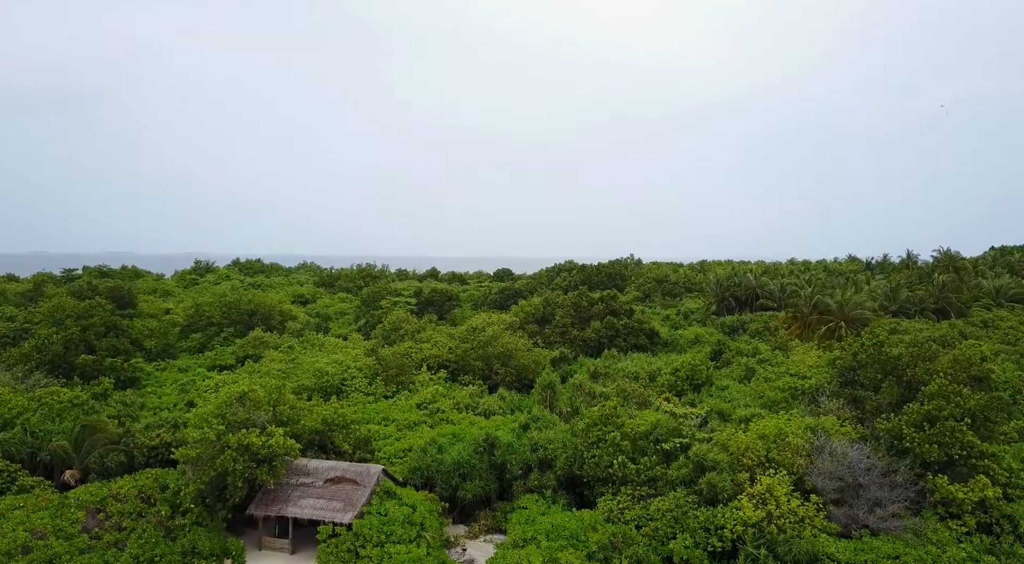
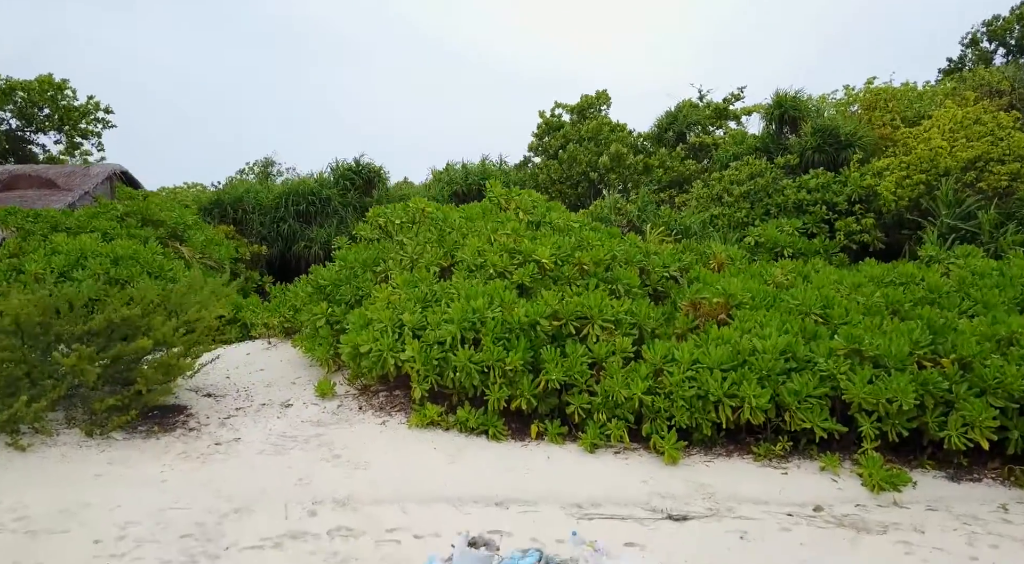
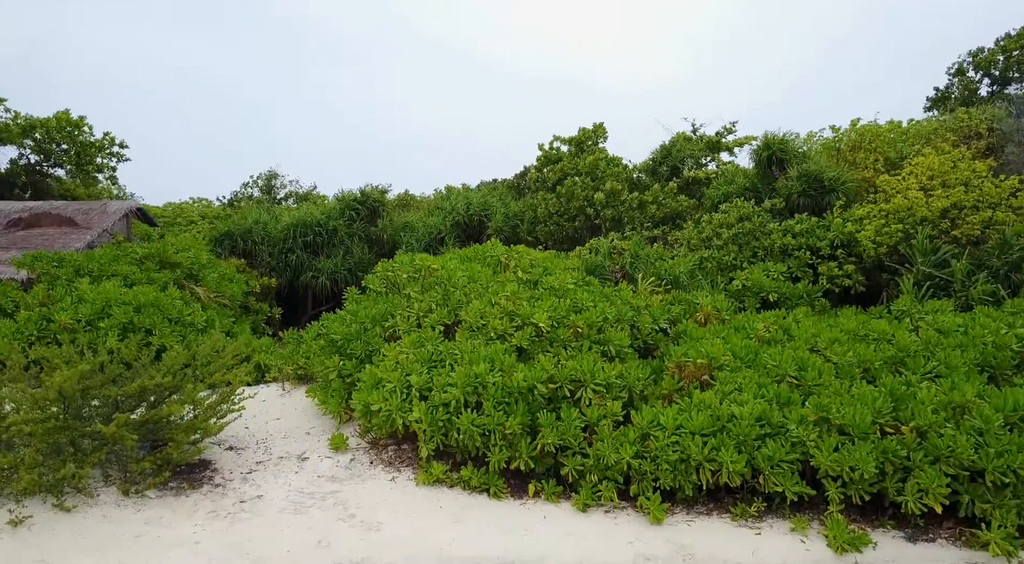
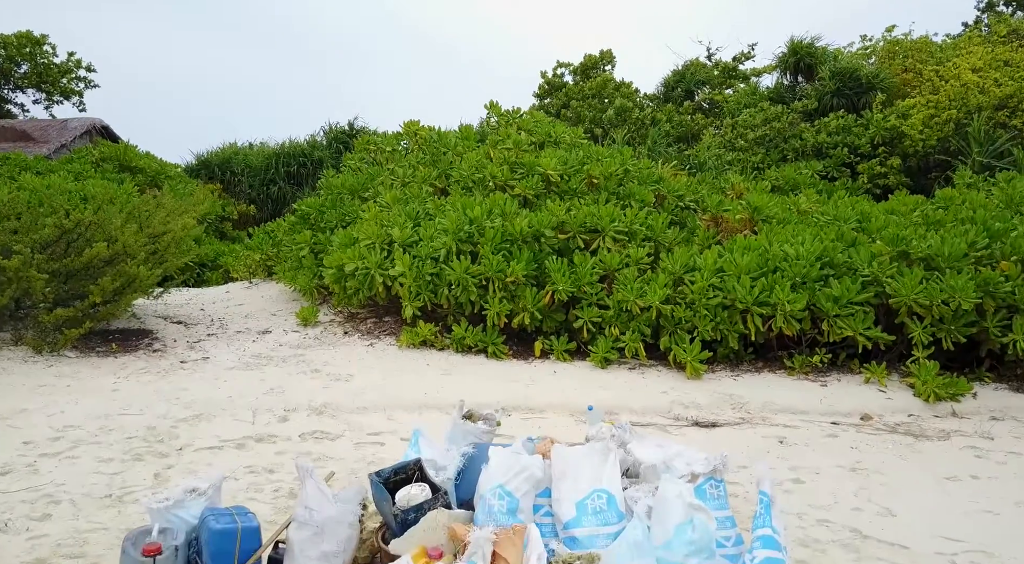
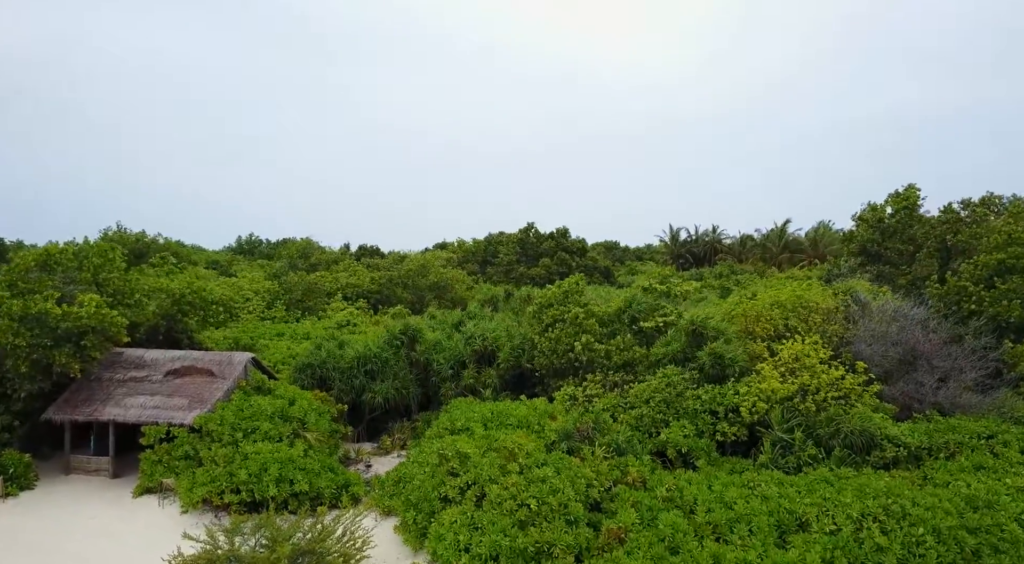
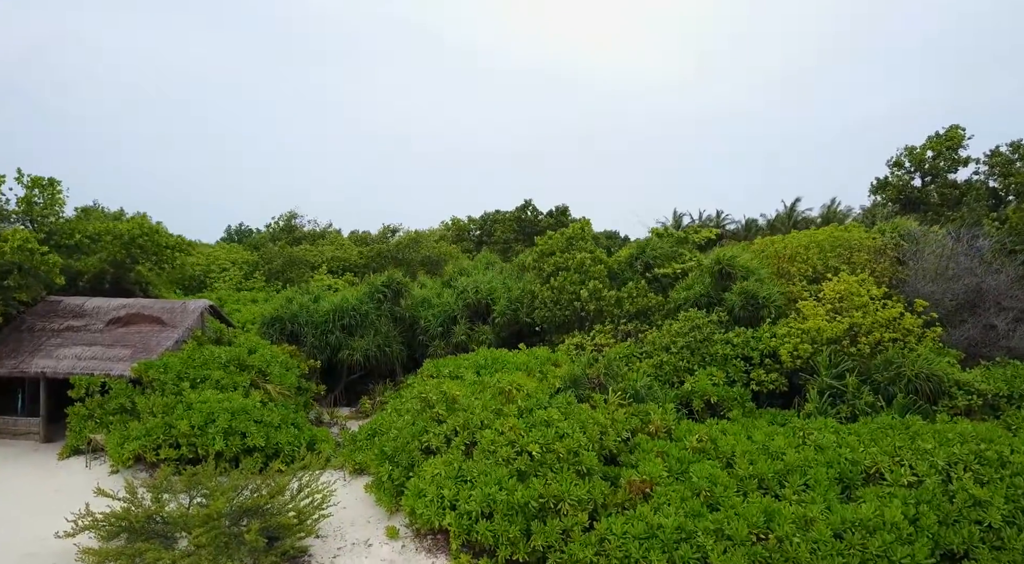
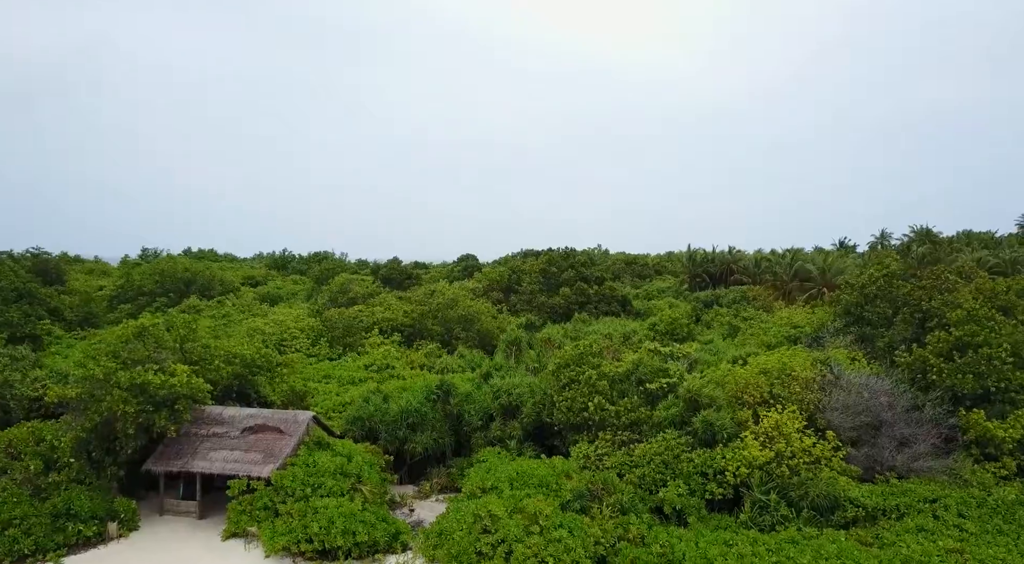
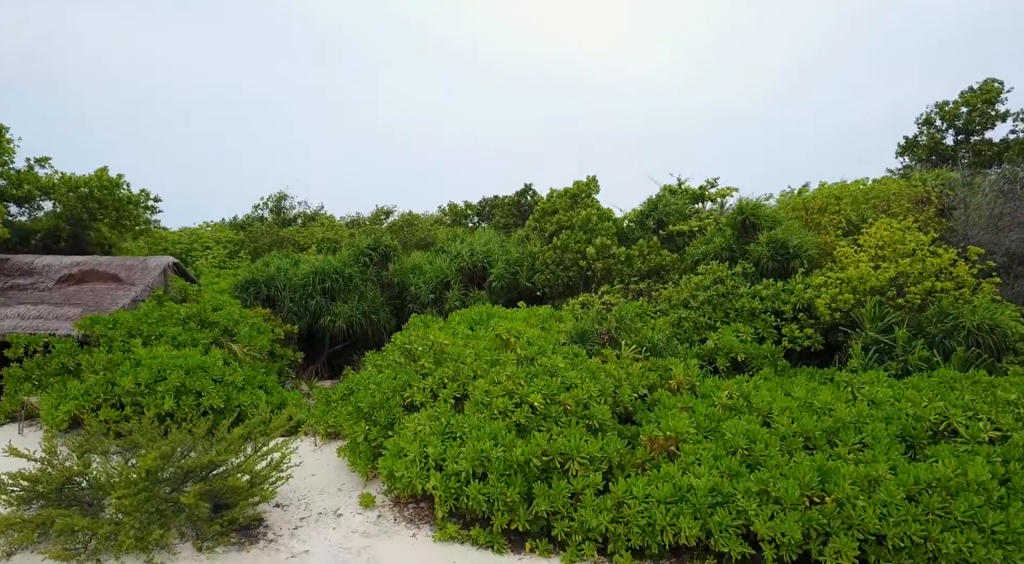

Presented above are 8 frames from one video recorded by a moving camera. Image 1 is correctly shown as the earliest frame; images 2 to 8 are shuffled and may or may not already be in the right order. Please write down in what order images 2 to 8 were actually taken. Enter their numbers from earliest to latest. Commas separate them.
7, 5, 6, 8, 3, 2, 4
